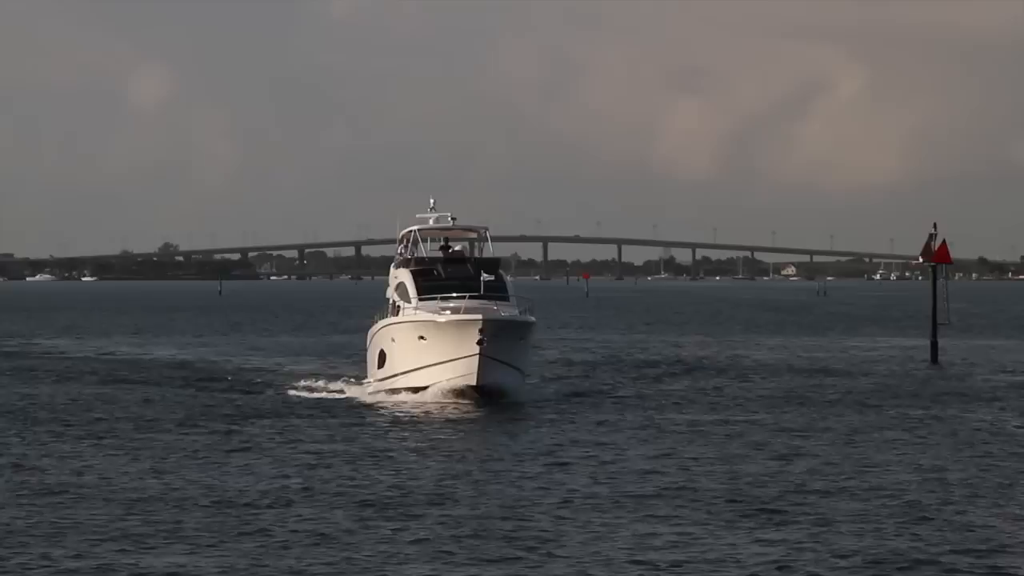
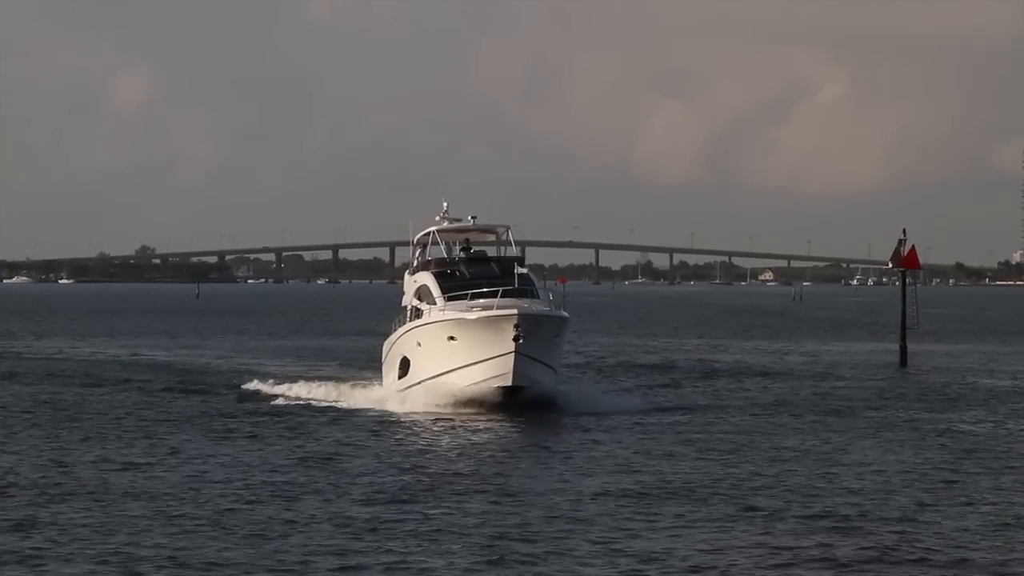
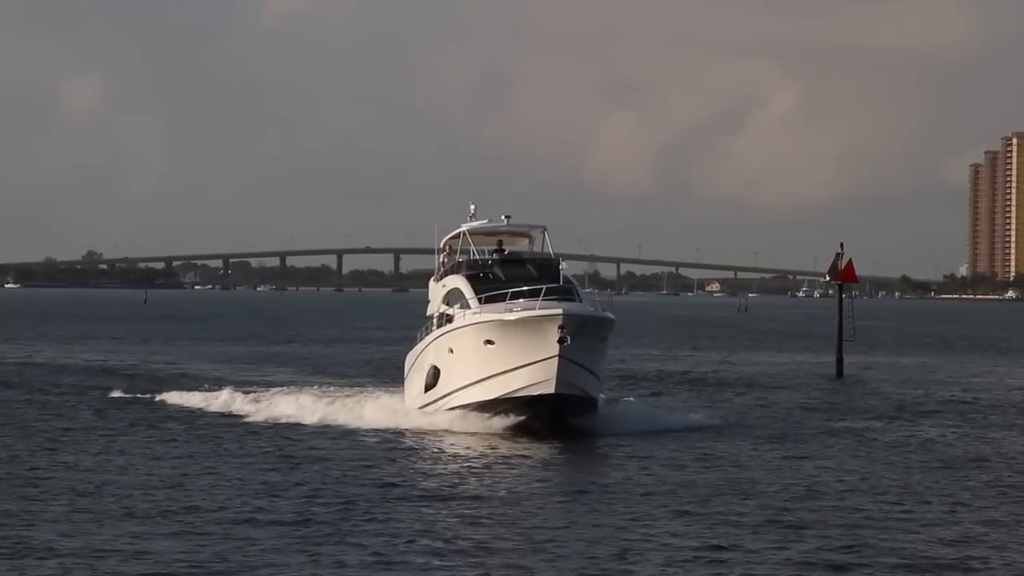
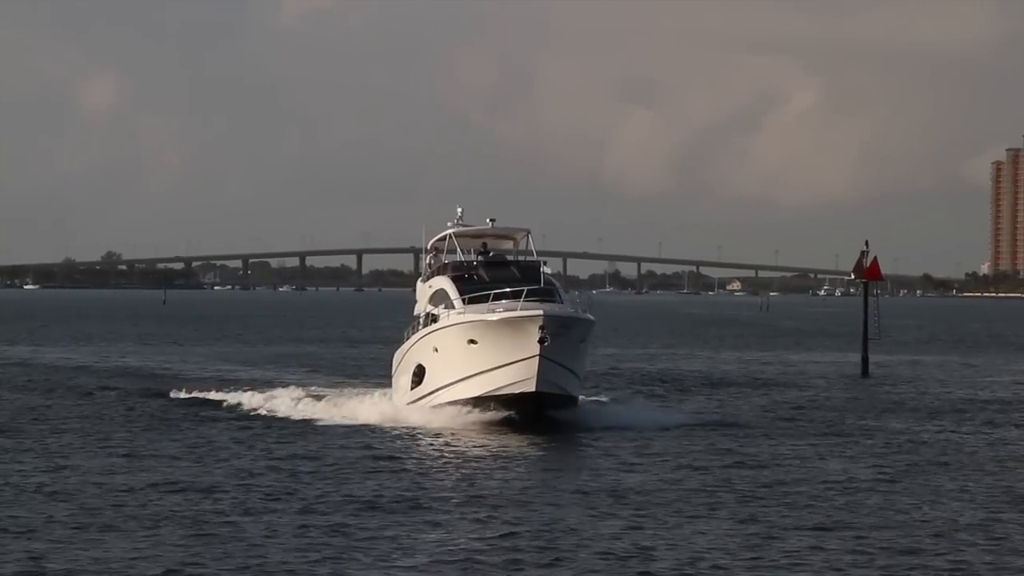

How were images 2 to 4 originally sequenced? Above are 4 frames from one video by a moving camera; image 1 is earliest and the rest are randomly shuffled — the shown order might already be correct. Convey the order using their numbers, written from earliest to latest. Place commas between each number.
2, 4, 3
